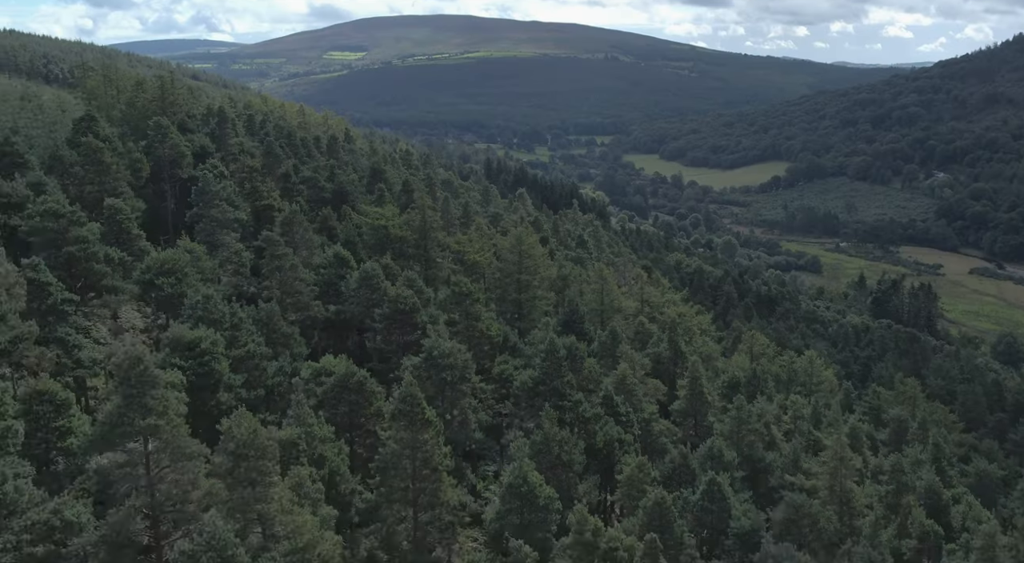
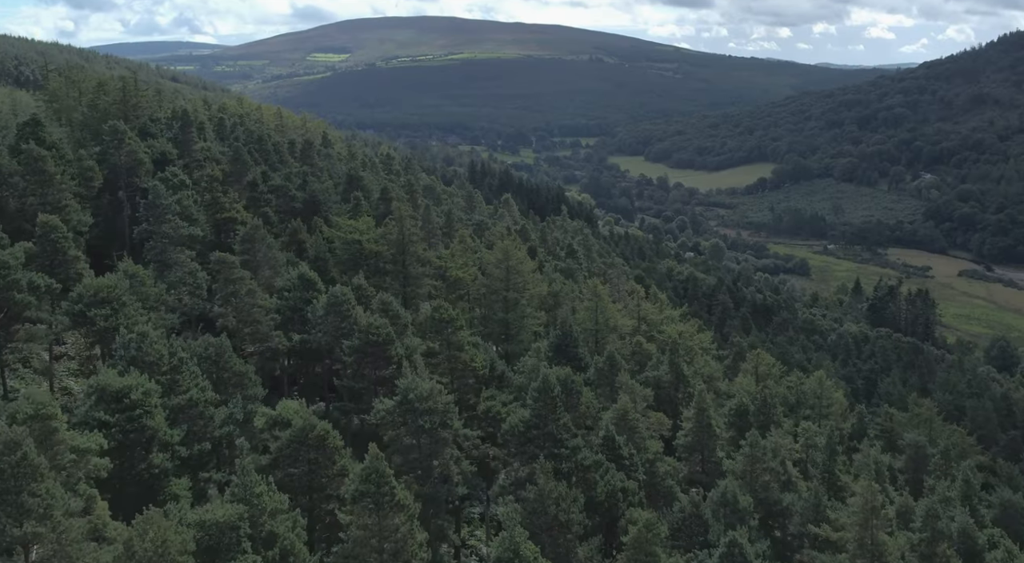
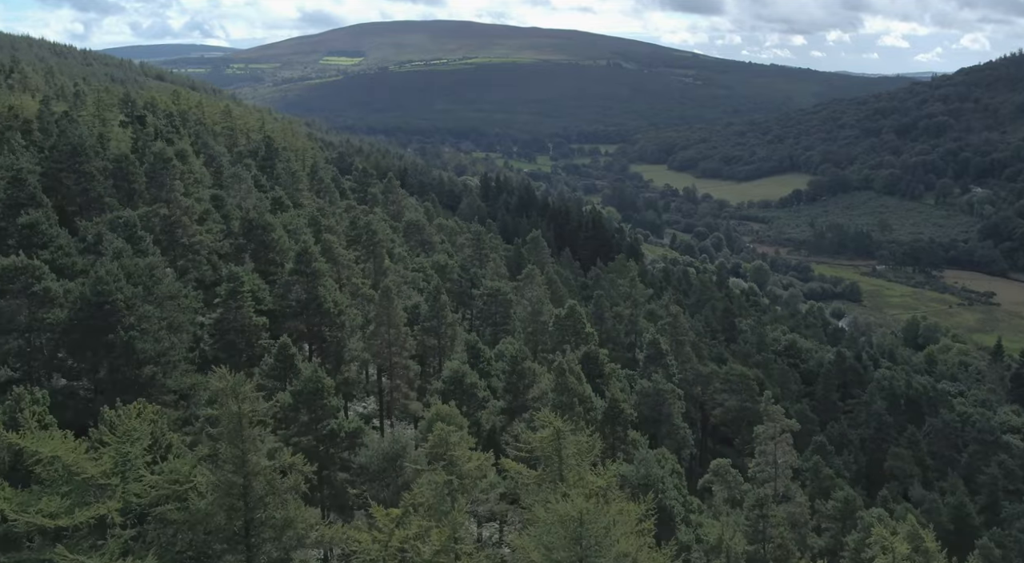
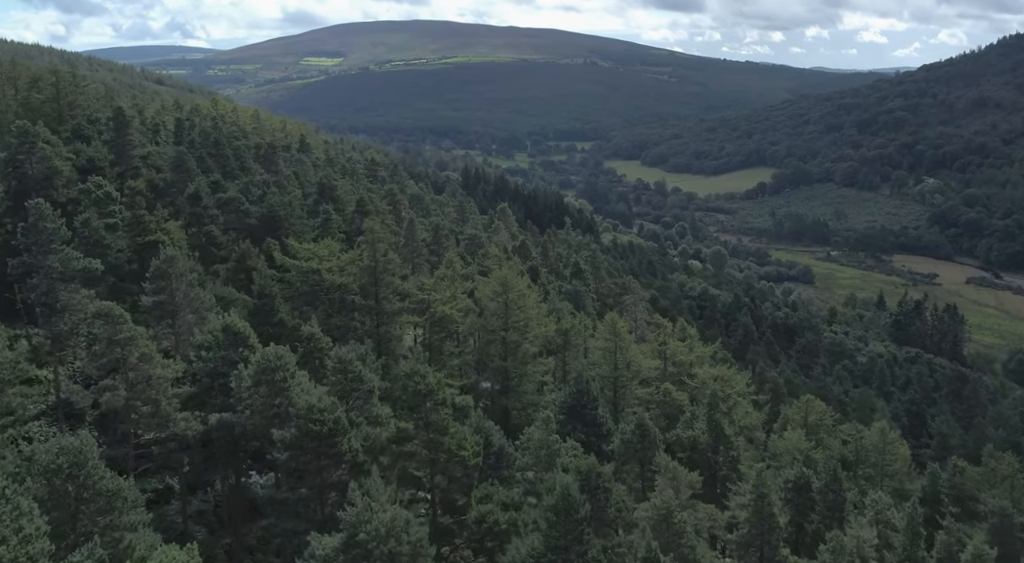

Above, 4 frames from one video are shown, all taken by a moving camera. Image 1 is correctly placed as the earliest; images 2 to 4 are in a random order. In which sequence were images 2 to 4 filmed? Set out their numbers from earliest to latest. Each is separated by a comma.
2, 4, 3
